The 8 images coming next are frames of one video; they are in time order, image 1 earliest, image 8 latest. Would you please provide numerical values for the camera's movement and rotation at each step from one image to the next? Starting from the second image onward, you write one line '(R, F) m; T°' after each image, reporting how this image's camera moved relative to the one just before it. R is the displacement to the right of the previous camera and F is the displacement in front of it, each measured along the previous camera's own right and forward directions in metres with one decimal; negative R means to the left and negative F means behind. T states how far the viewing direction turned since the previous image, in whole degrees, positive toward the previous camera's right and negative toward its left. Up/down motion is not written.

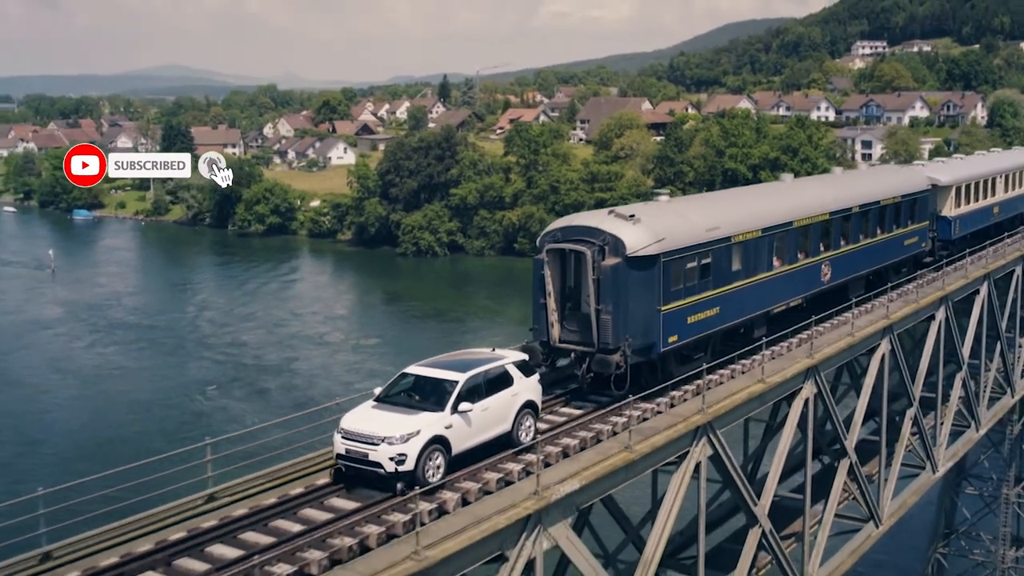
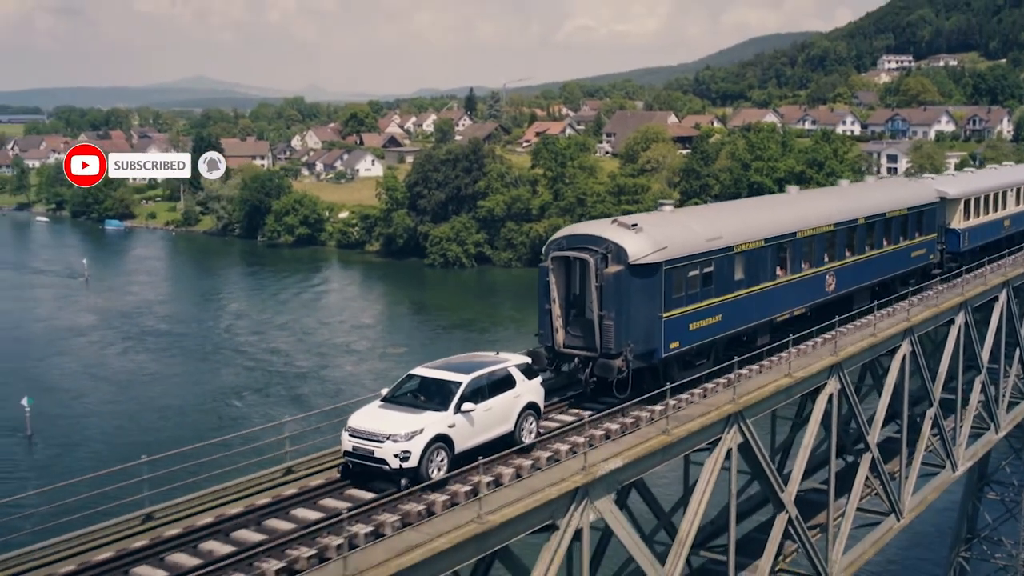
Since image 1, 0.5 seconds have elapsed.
(-0.2, -0.8) m; -1°
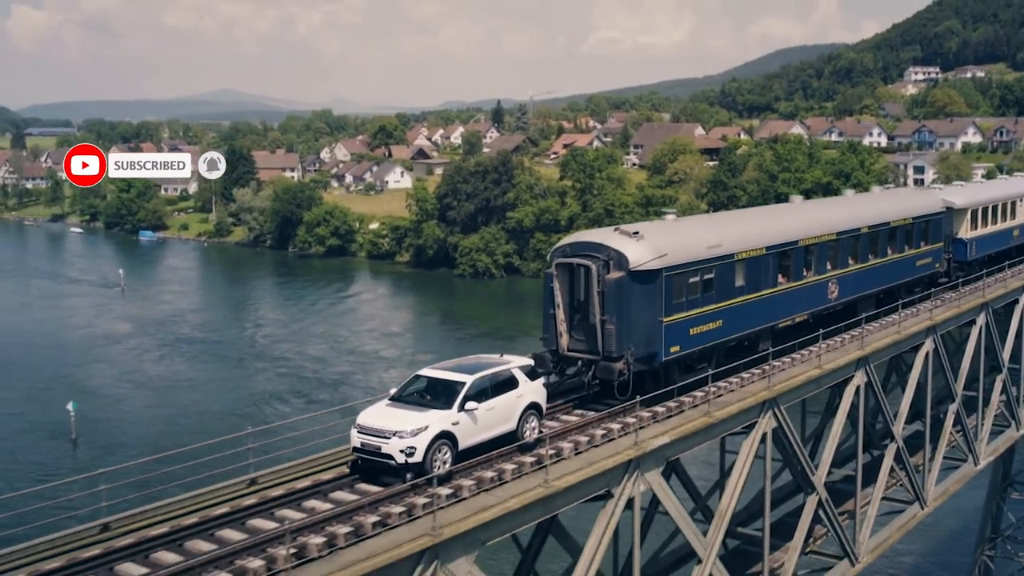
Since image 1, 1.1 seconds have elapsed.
(-0.3, -1.0) m; -1°
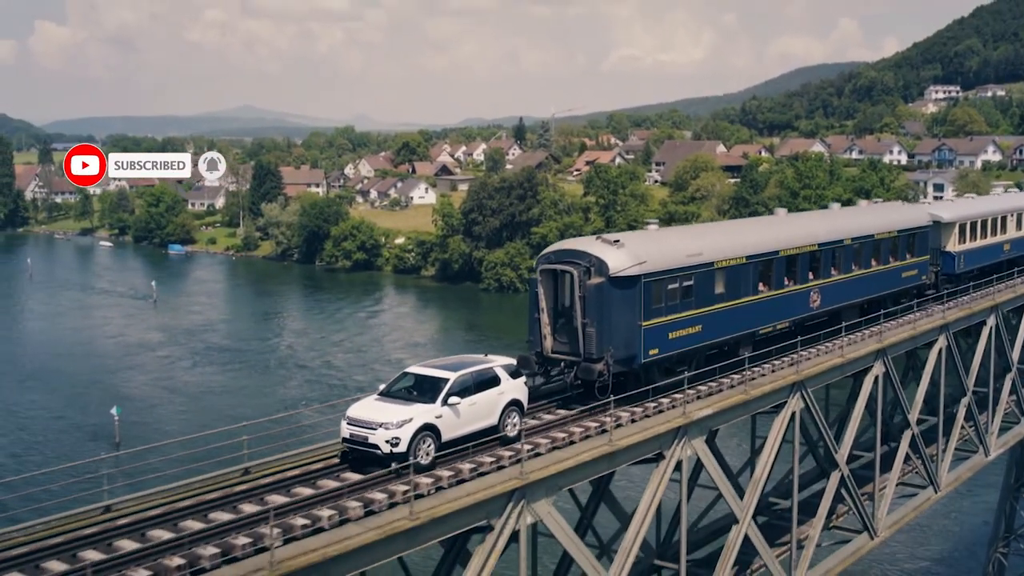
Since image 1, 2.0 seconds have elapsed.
(-0.5, -1.6) m; -1°
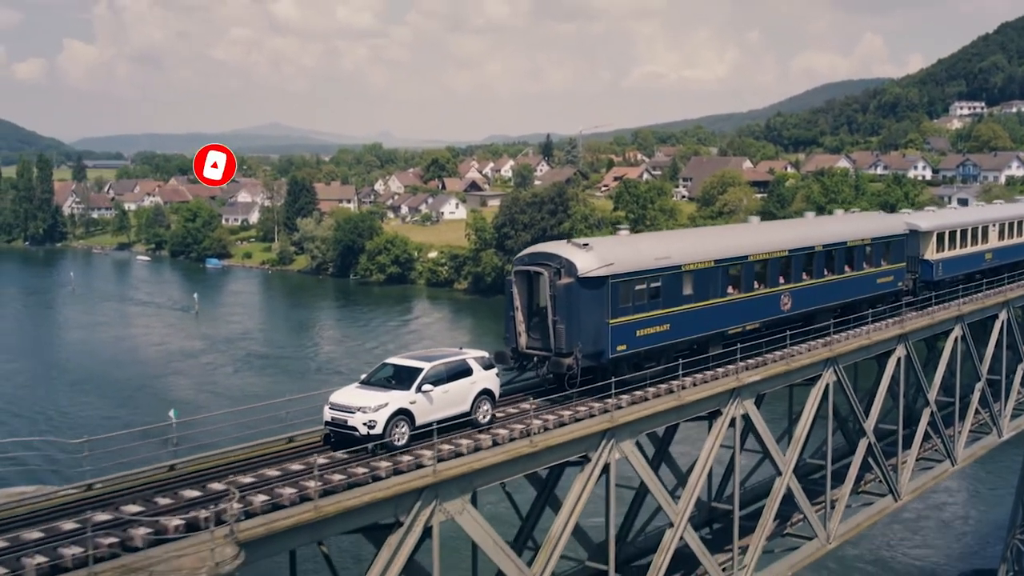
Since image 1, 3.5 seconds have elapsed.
(-0.8, -2.4) m; -1°
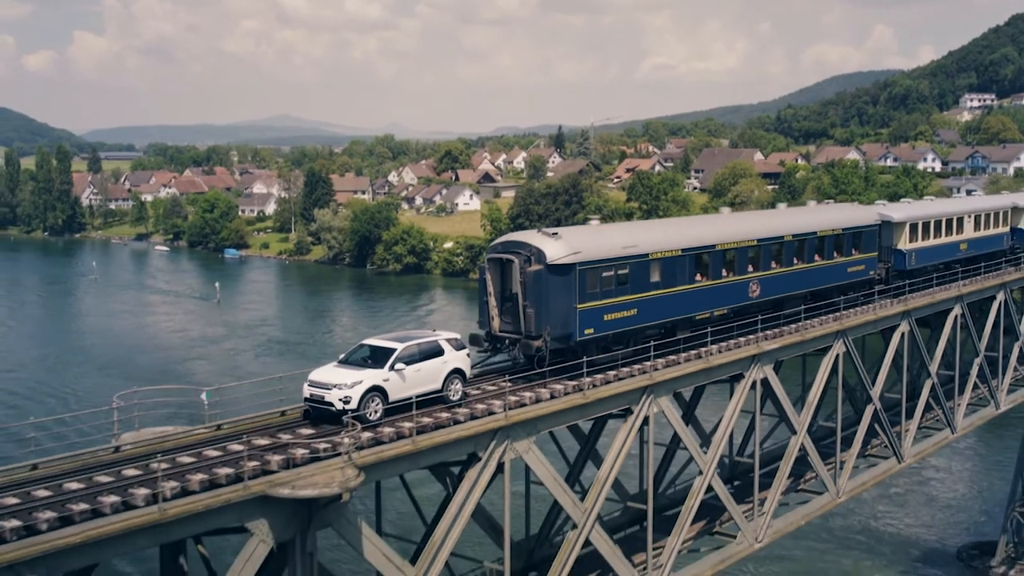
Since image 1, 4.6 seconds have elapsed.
(-0.6, -1.8) m; -1°
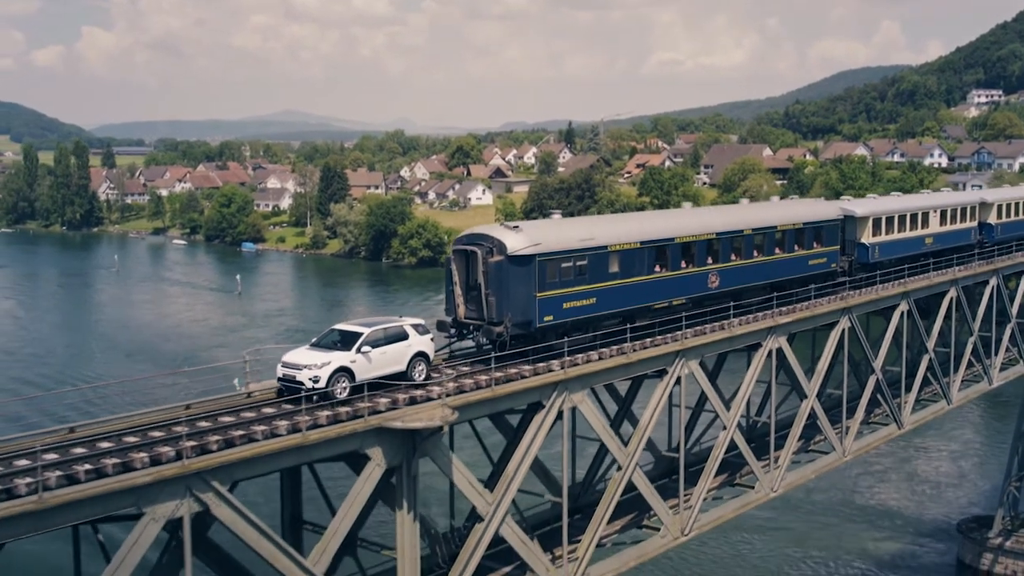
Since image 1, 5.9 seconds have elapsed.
(-0.7, -2.3) m; 0°
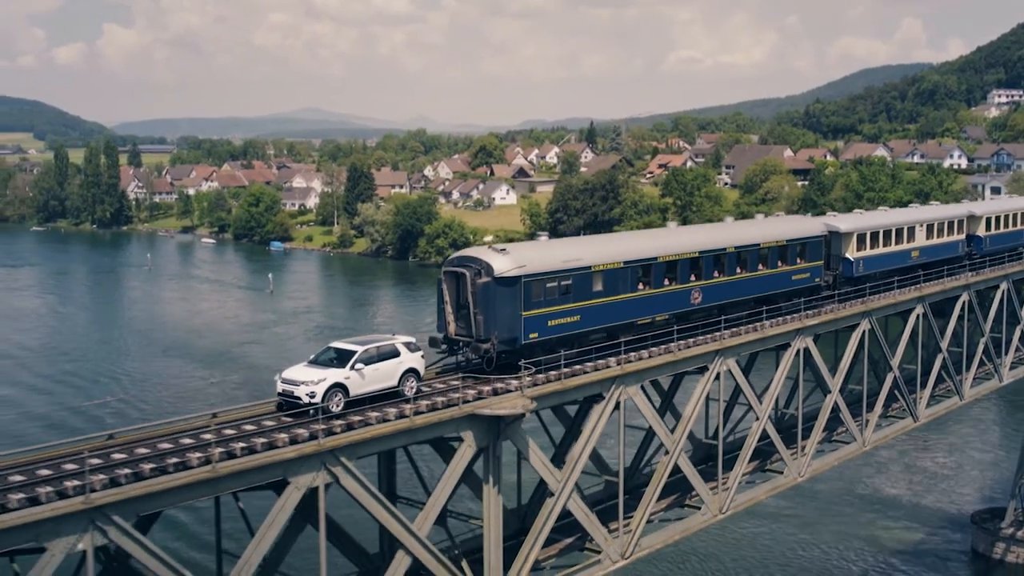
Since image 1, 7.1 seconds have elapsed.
(-0.8, -2.2) m; -1°
